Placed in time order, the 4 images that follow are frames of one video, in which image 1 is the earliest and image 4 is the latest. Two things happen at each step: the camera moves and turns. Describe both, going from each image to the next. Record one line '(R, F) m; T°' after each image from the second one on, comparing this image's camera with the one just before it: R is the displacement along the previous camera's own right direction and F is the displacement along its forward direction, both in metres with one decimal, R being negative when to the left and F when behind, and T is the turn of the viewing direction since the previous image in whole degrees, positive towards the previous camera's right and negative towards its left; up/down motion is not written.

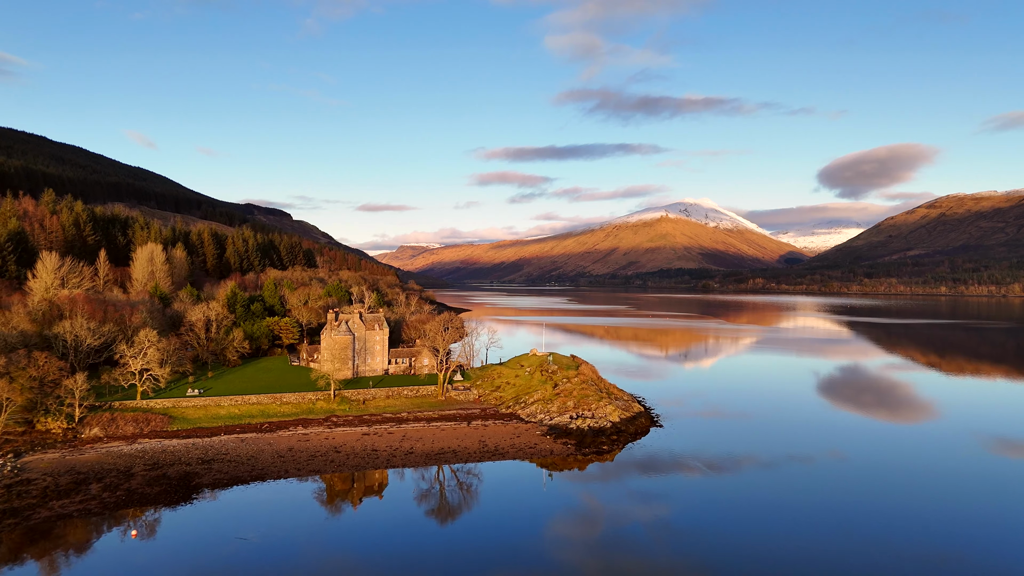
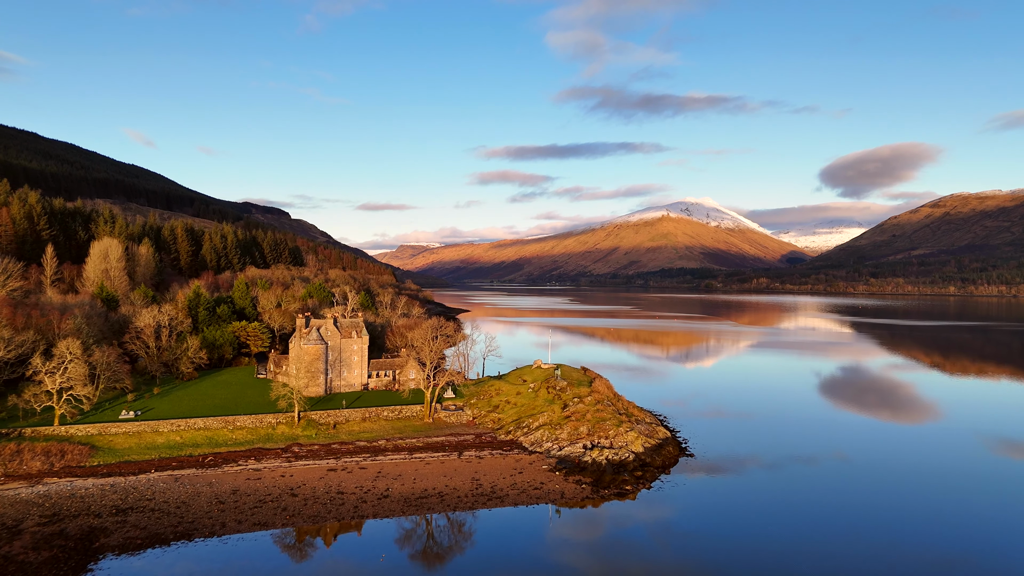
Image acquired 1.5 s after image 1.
(0.0, +7.2) m; 0°
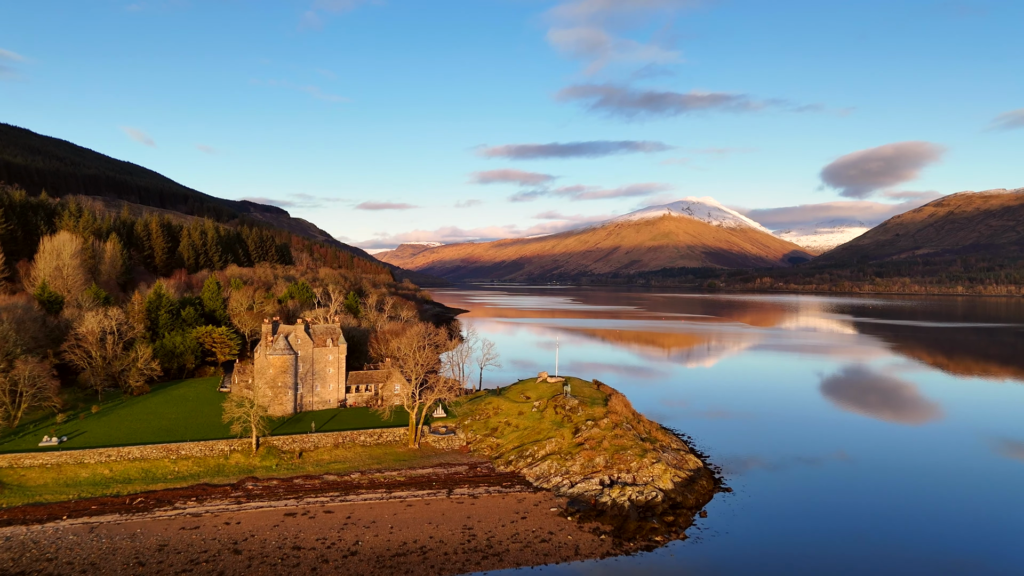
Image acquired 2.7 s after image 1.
(0.0, +6.0) m; 0°
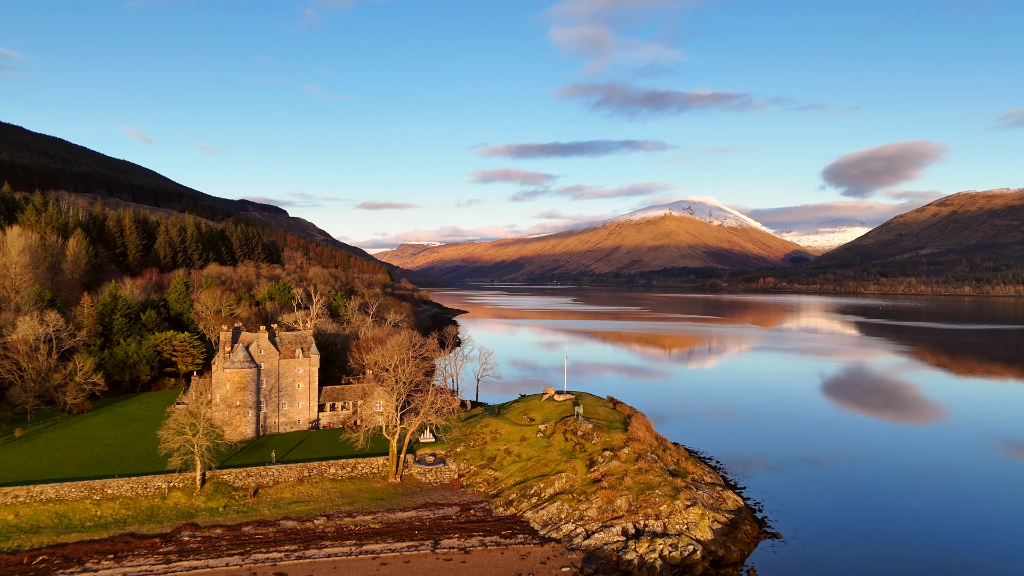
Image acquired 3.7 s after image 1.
(0.0, +5.3) m; 0°
